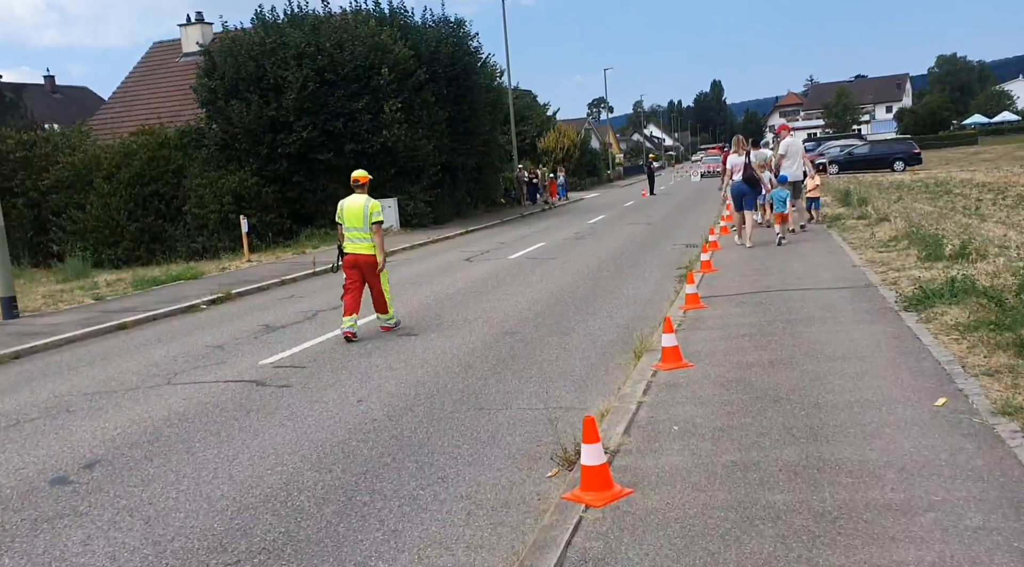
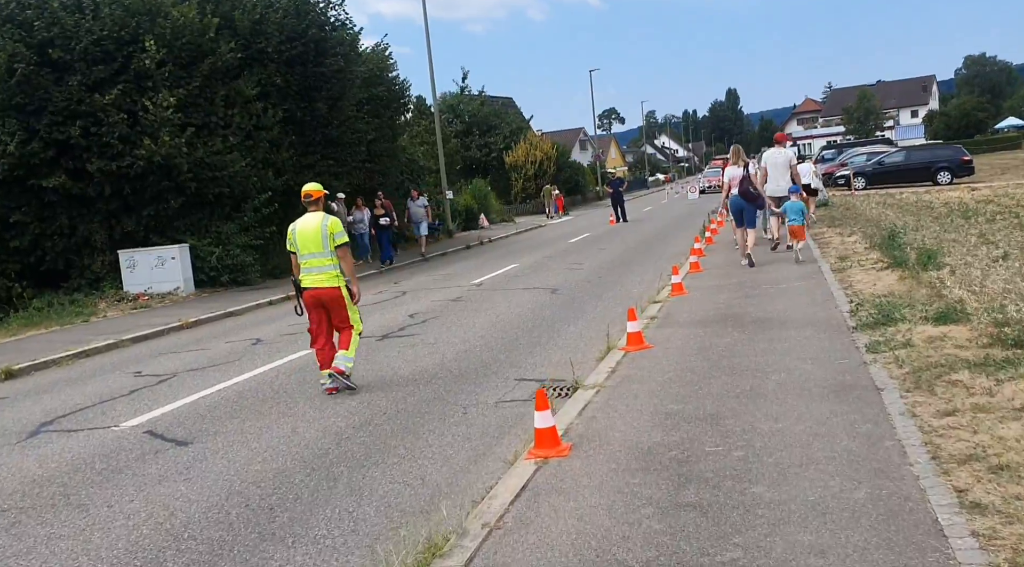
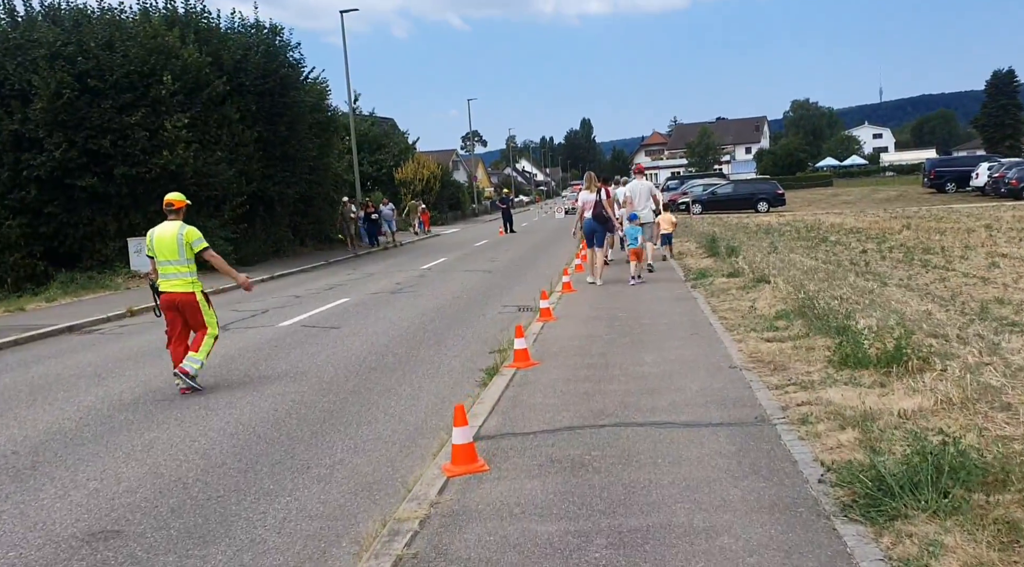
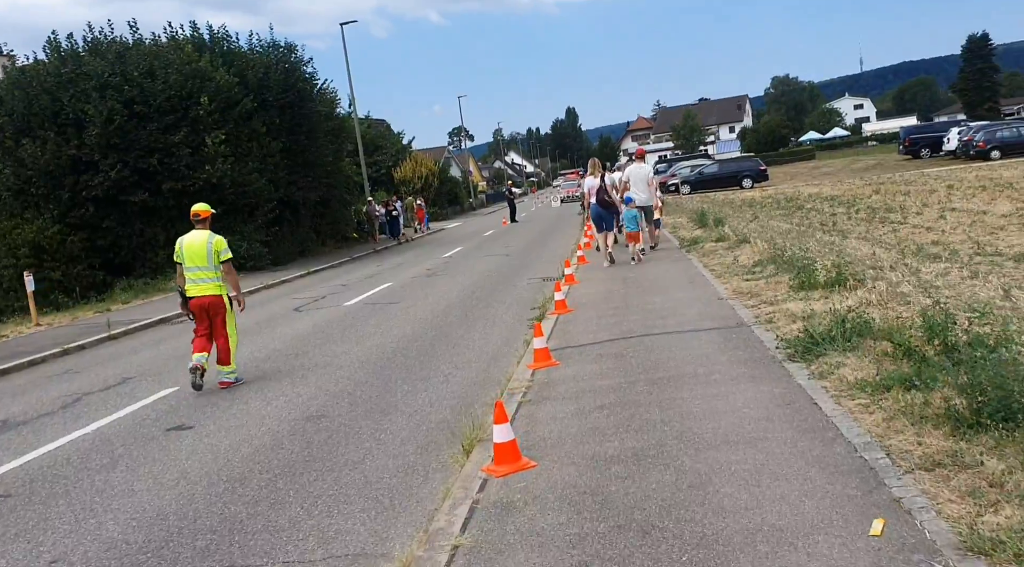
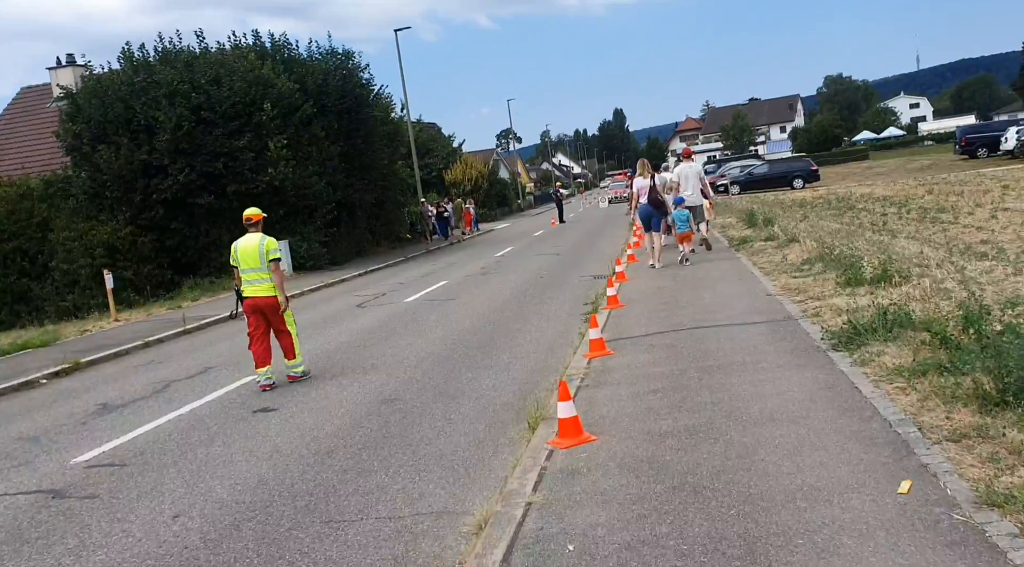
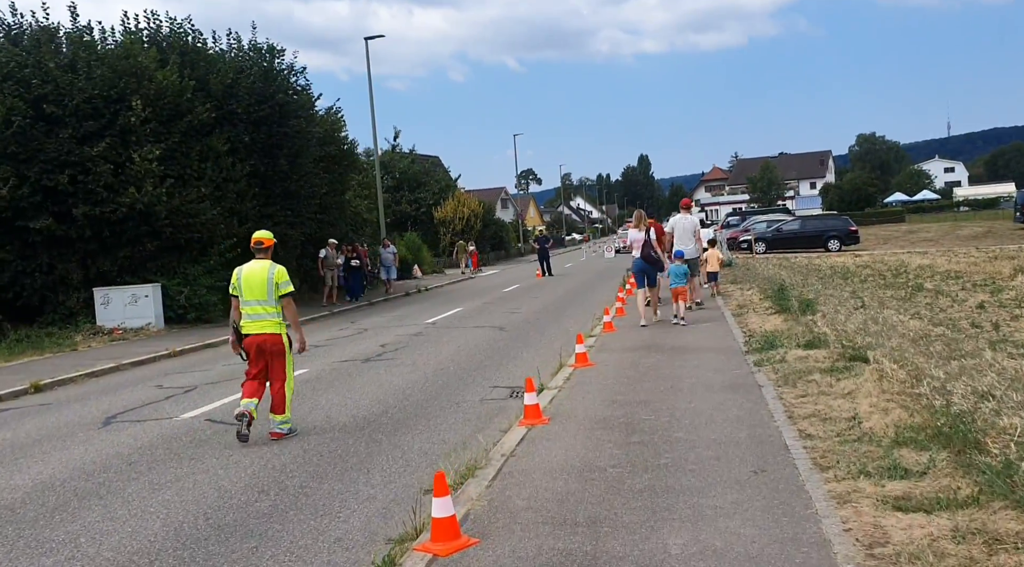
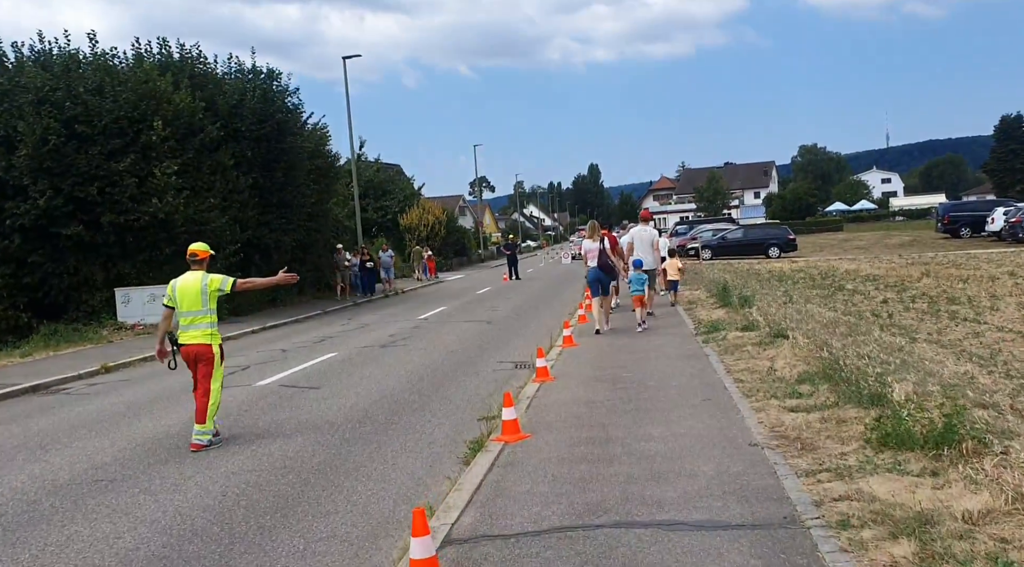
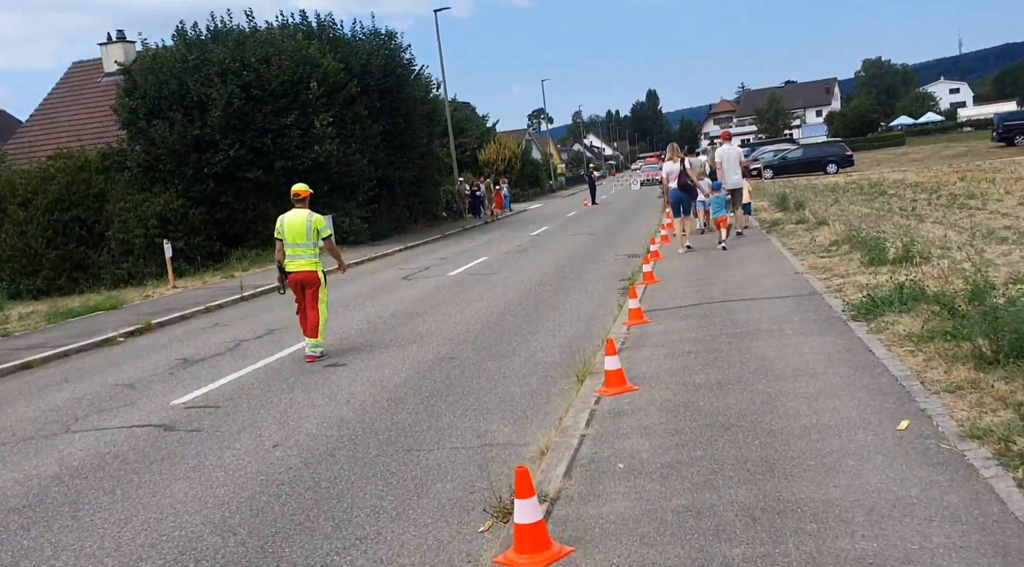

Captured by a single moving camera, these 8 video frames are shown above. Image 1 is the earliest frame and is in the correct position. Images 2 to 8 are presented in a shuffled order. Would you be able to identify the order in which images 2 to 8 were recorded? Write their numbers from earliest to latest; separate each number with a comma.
8, 5, 4, 3, 7, 6, 2
